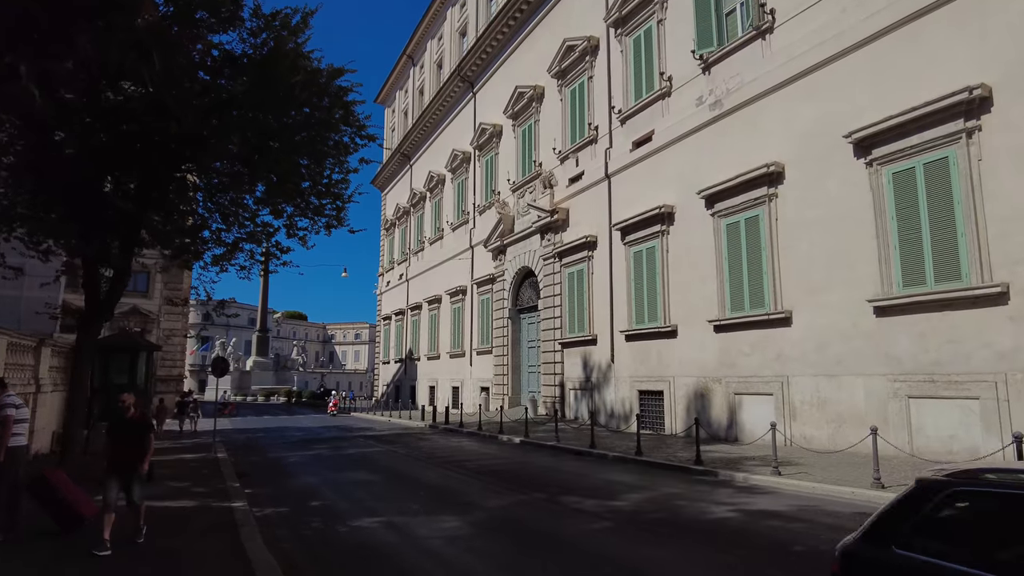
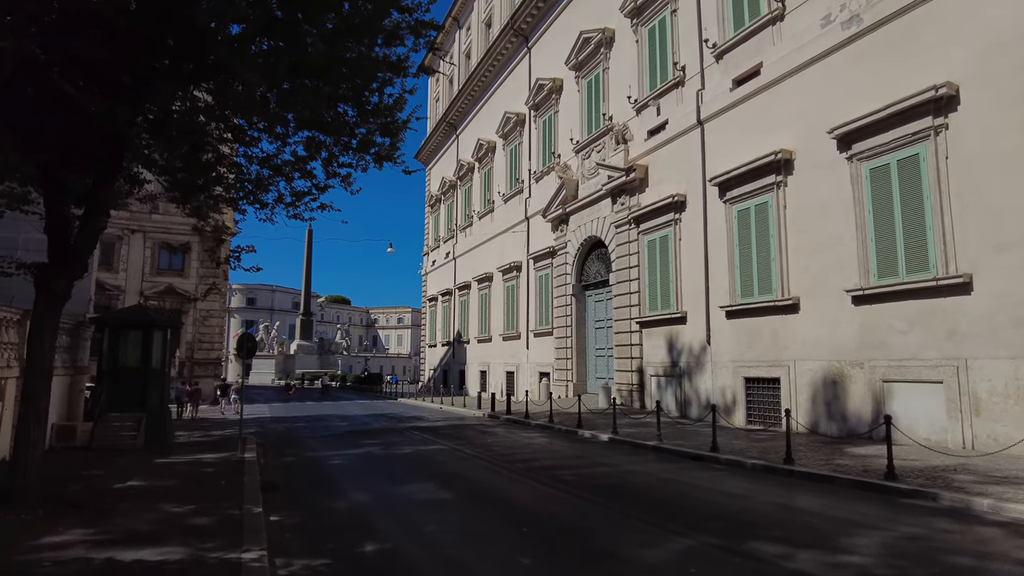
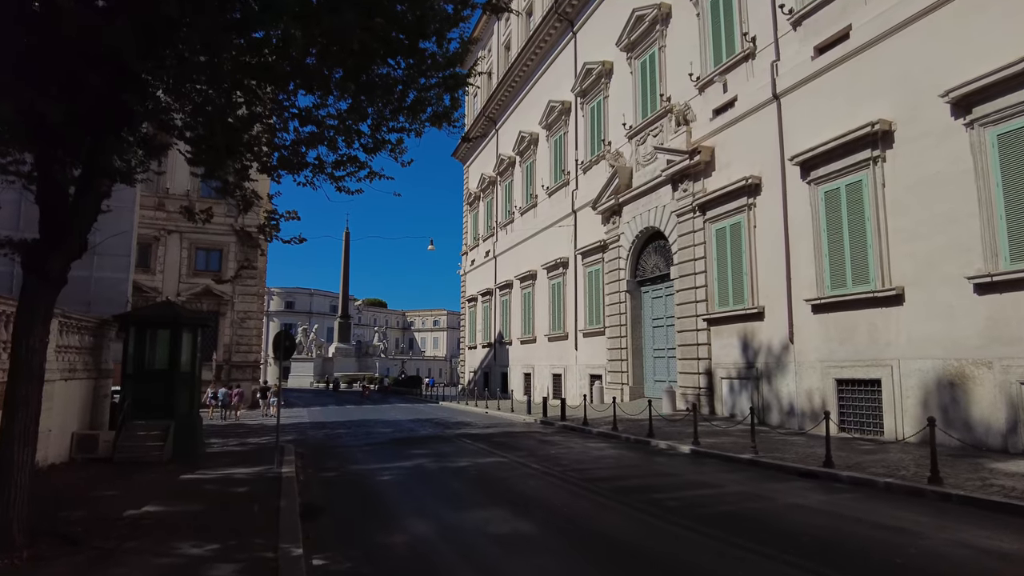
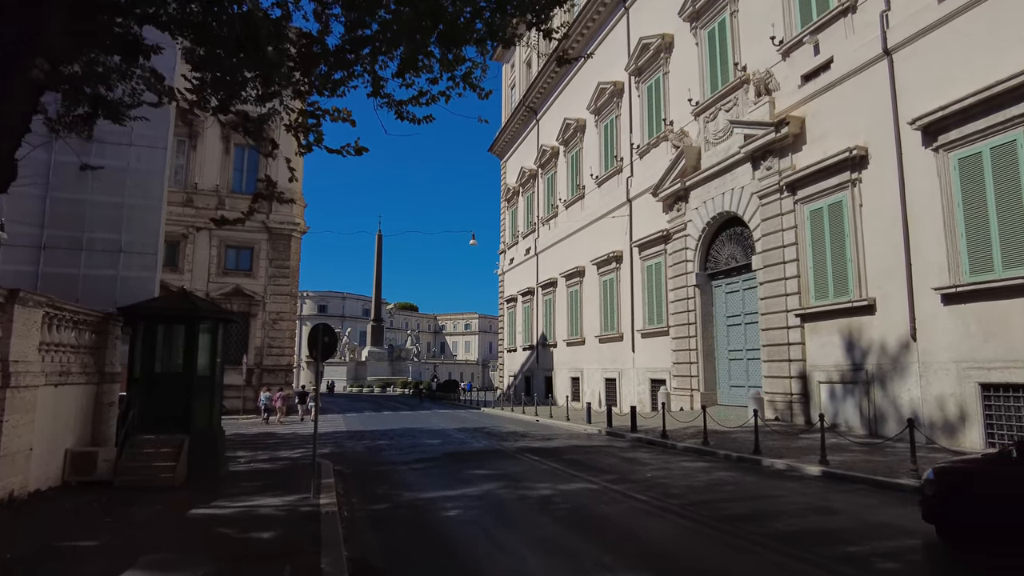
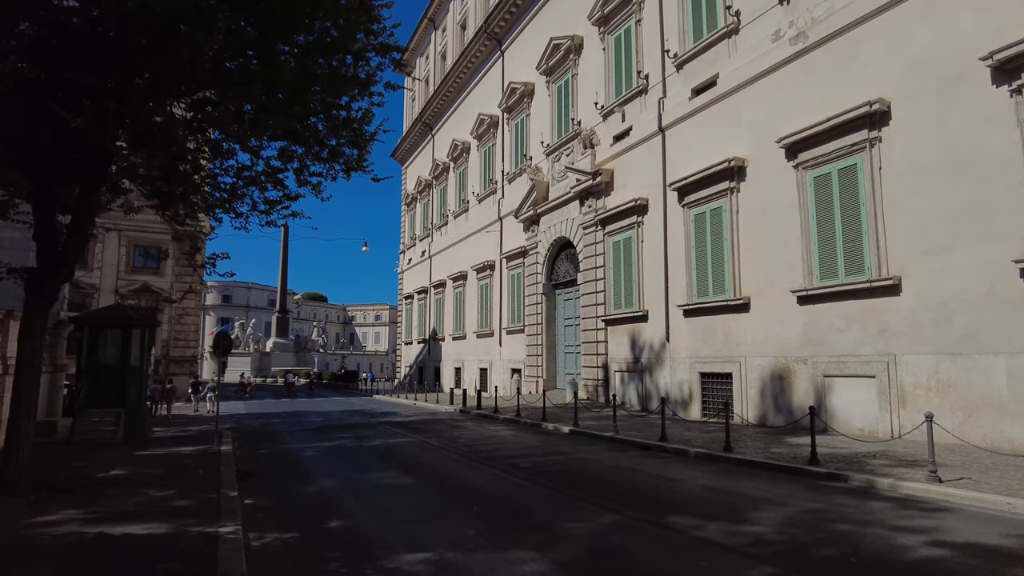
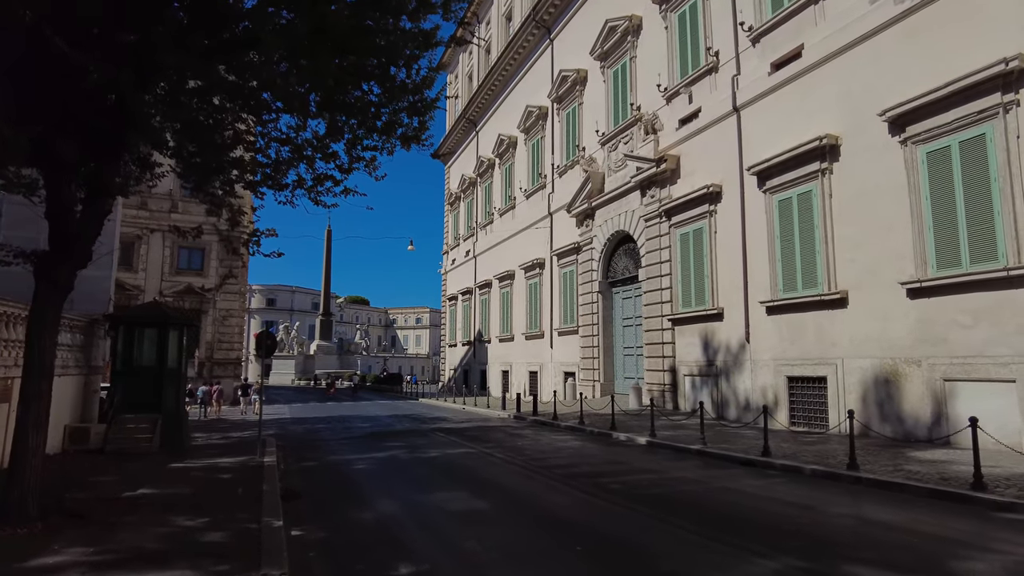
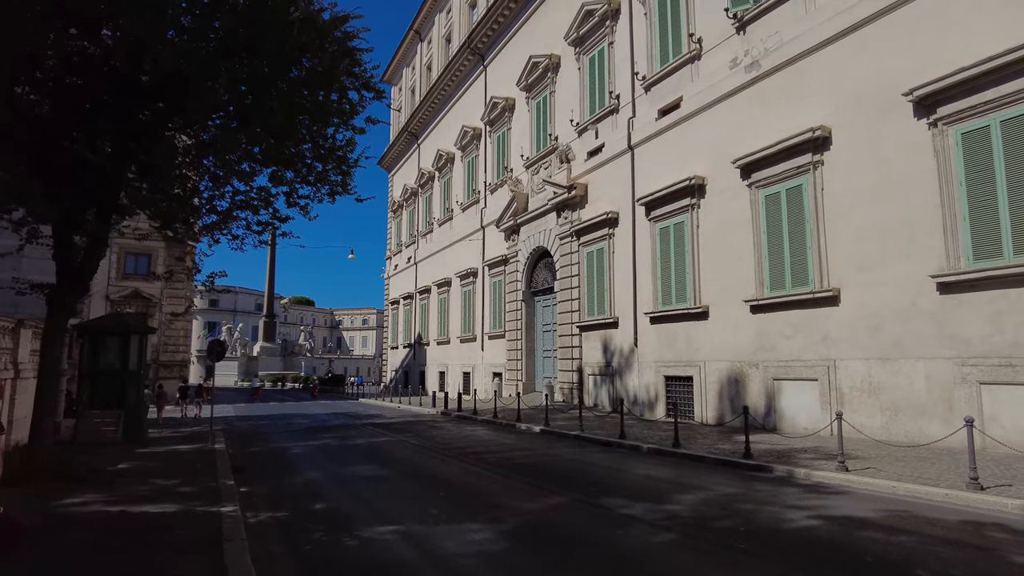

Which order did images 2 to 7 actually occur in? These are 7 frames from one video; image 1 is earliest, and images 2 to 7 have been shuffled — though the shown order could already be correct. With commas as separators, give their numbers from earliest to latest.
7, 5, 2, 6, 3, 4
